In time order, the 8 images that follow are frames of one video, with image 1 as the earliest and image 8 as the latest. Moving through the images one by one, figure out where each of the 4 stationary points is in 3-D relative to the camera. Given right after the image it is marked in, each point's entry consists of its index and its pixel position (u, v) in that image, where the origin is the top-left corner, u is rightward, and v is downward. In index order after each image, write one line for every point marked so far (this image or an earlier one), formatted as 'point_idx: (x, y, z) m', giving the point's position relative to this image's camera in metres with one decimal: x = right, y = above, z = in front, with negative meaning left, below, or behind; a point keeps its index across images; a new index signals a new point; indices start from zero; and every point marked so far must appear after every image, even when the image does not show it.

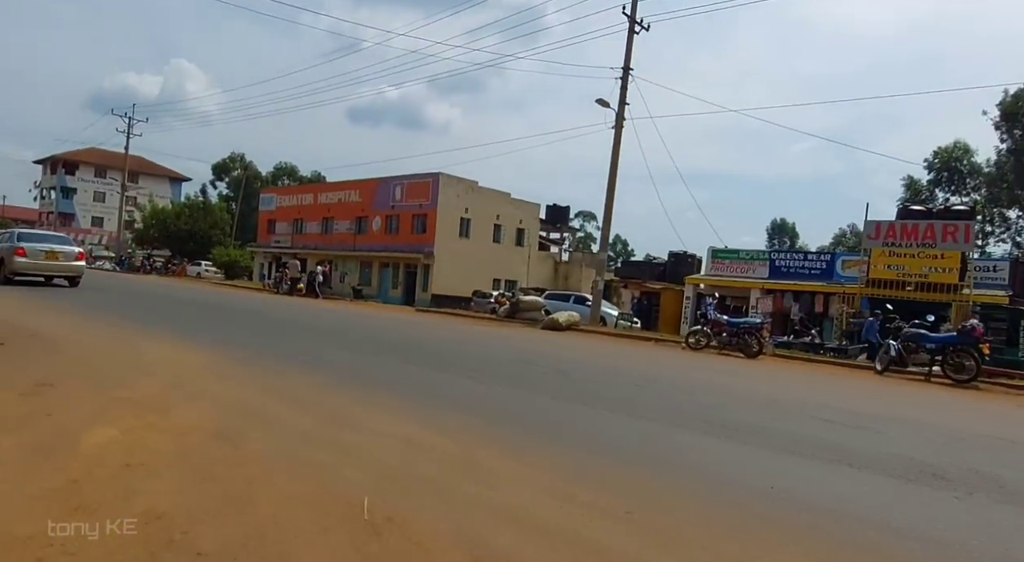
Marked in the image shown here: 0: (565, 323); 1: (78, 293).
0: (+1.0, -0.8, +14.0) m
1: (-9.6, -0.3, +15.9) m
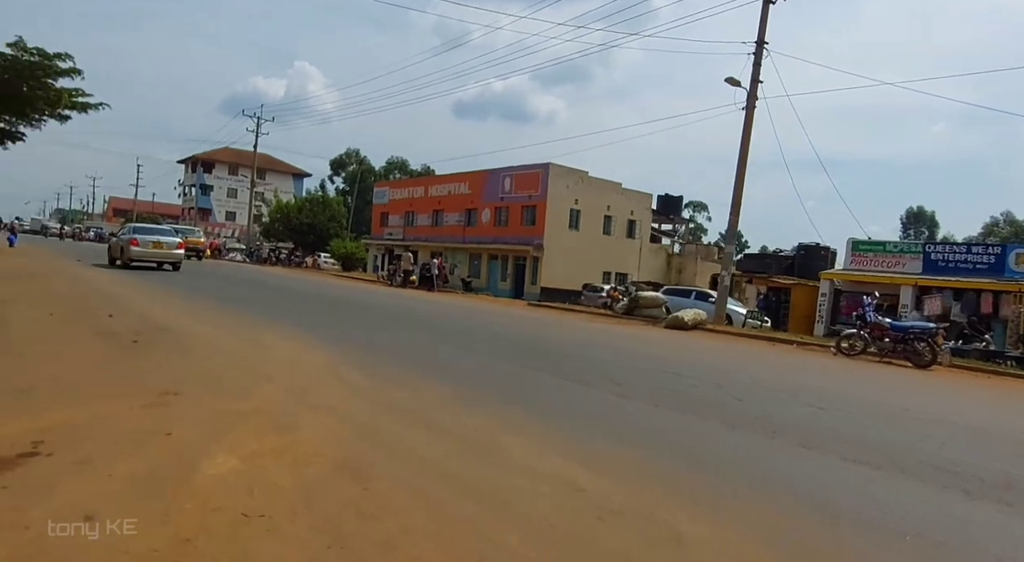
0: (+3.3, -0.7, +13.0) m
1: (-7.0, -0.1, +16.5) m
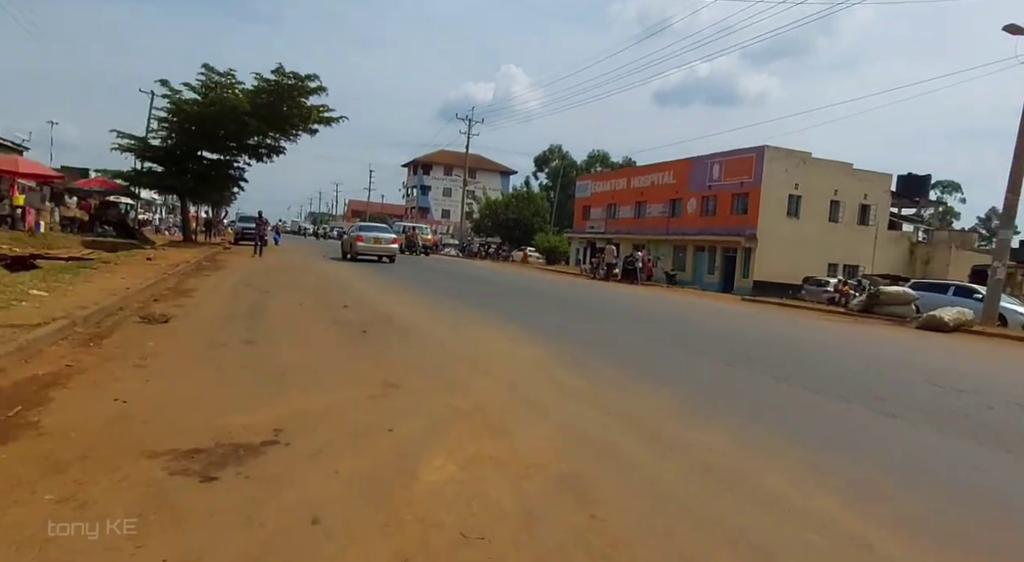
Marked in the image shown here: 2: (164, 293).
0: (+6.8, -0.6, +11.2) m
1: (-2.0, 0.0, +17.4) m
2: (-6.7, -0.2, +13.9) m
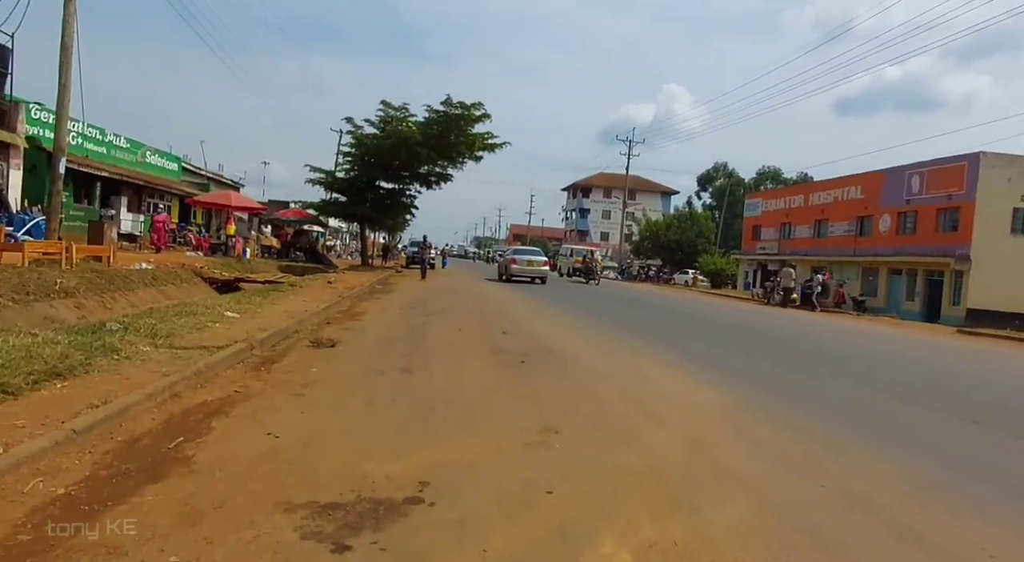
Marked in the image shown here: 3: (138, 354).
0: (+9.1, -1.0, +8.8) m
1: (+1.8, -0.6, +16.8) m
2: (-3.5, -0.7, +14.4) m
3: (-3.9, -0.8, +7.4) m
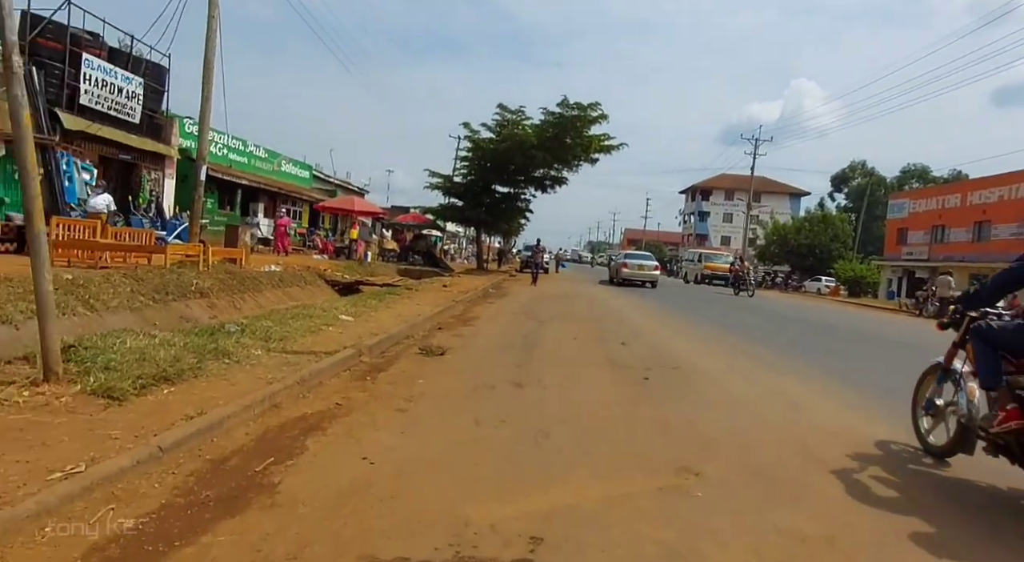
0: (+10.4, -1.2, +6.6) m
1: (+4.4, -0.7, +15.6) m
2: (-1.2, -0.8, +14.1) m
3: (-2.7, -0.8, +7.3) m
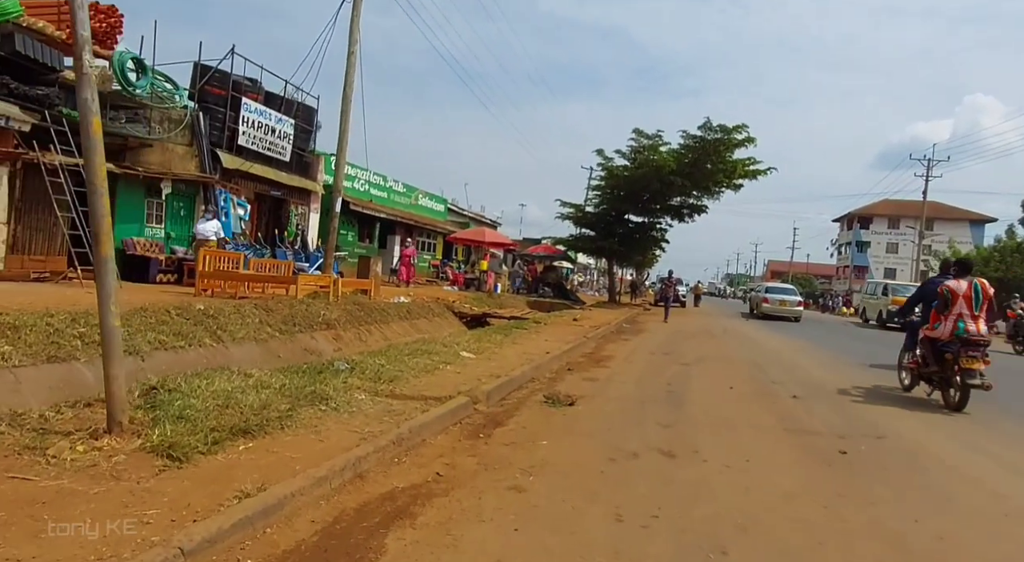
0: (+11.3, -1.5, +3.3) m
1: (+7.1, -1.5, +13.2) m
2: (+1.2, -1.4, +12.8) m
3: (-1.4, -1.1, +6.3) m
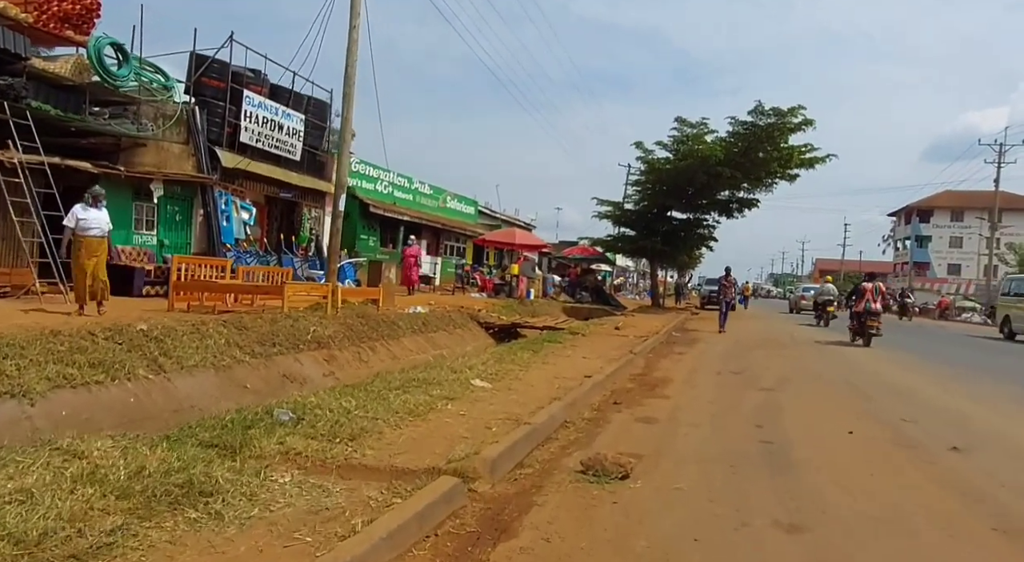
0: (+11.2, -1.3, 0.0) m
1: (+7.5, -1.4, +10.2) m
2: (+1.7, -1.5, +10.0) m
3: (-1.4, -1.2, +3.7) m
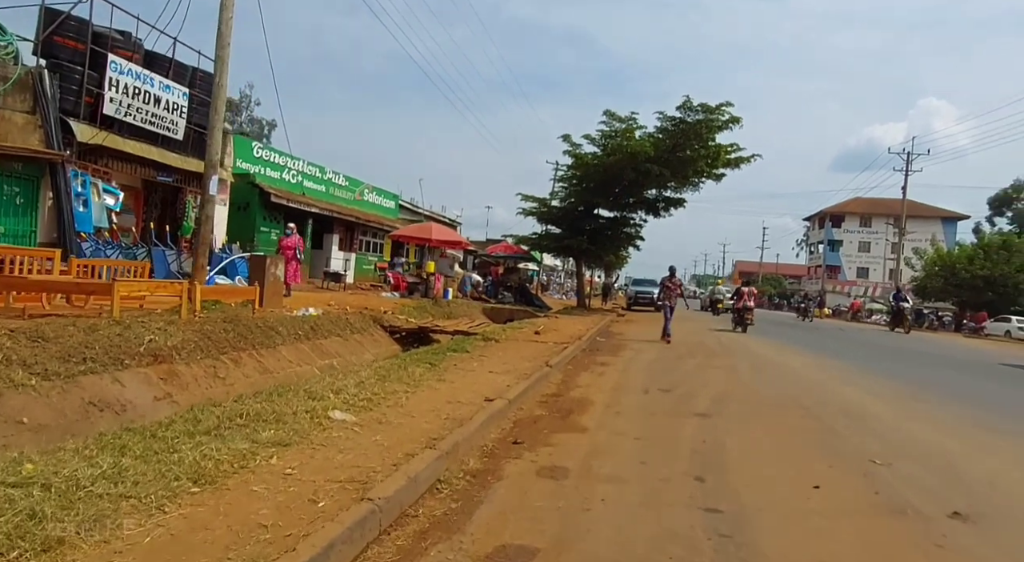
0: (+10.7, -1.4, -1.0) m
1: (+6.1, -1.5, +8.8) m
2: (+0.3, -1.5, +8.1) m
3: (-2.1, -1.2, +1.5) m
